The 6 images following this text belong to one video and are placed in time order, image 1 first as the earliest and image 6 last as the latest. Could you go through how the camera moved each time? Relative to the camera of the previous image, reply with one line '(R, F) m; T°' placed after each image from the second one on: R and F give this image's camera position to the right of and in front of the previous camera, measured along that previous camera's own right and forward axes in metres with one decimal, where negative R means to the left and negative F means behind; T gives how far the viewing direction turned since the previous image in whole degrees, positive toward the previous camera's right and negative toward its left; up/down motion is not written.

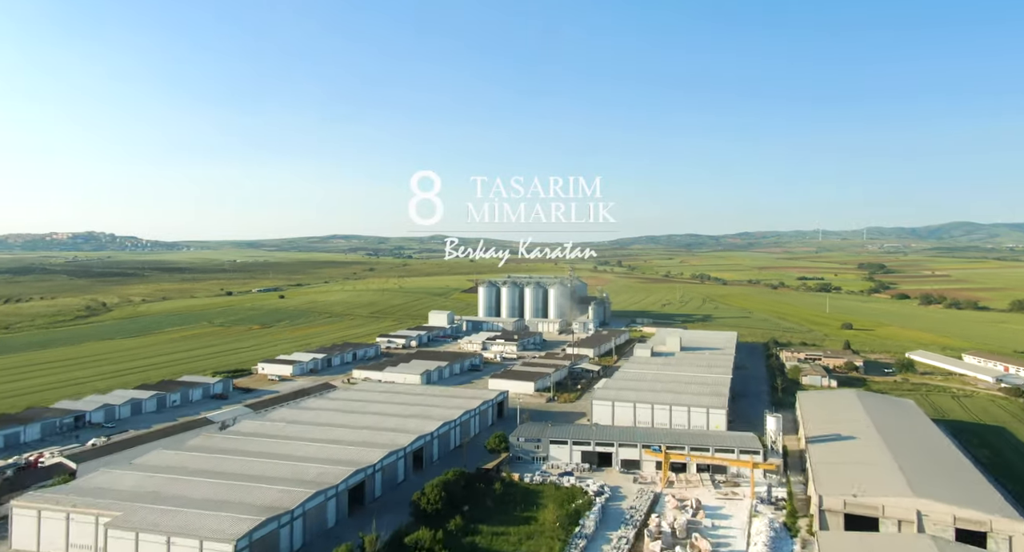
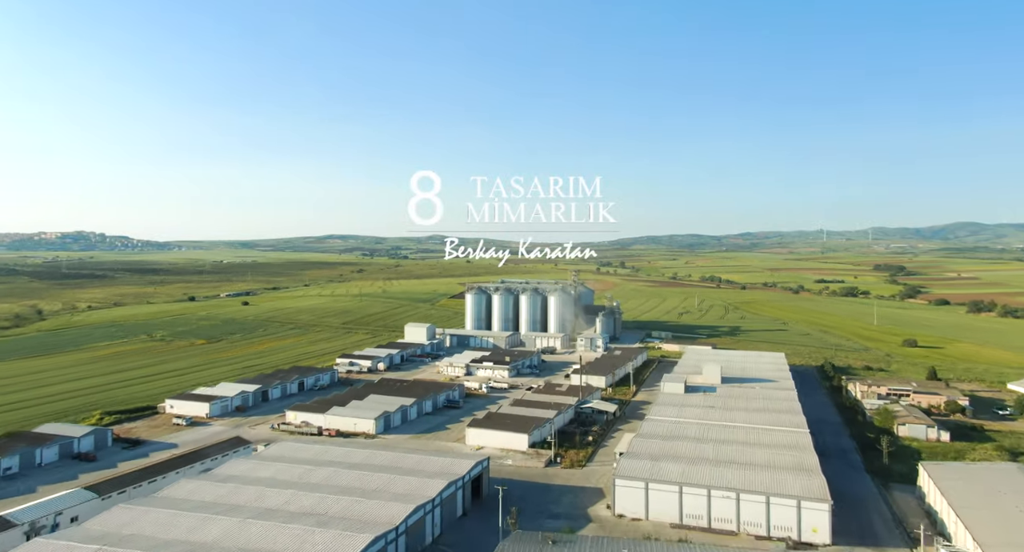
(+0.6, +12.6) m; 0°
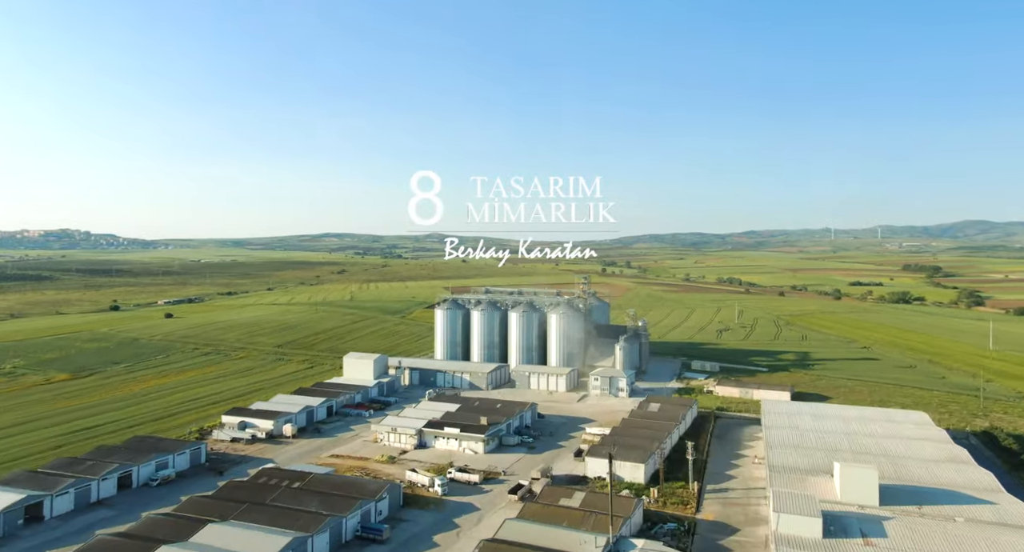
(+0.9, +19.3) m; 0°
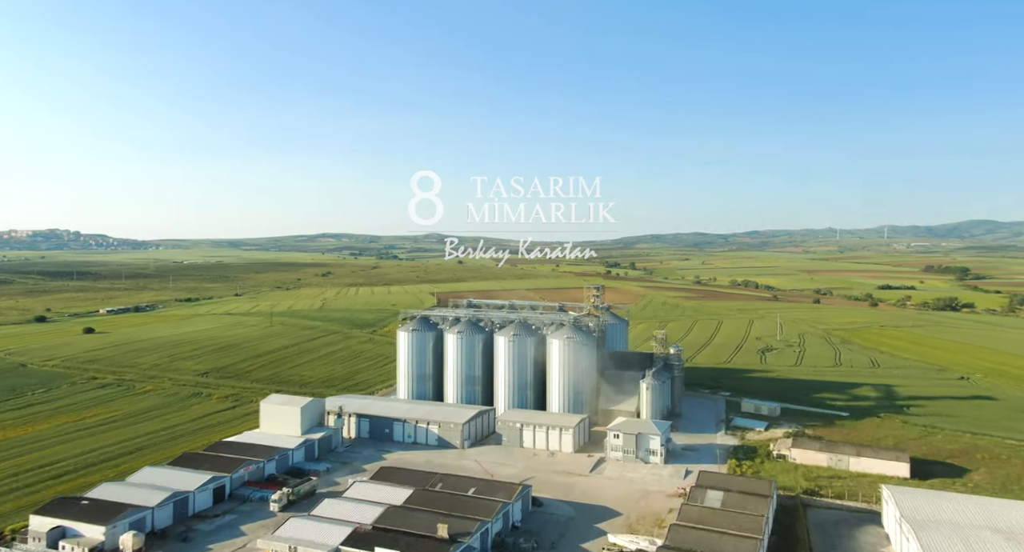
(+0.6, +13.1) m; 0°
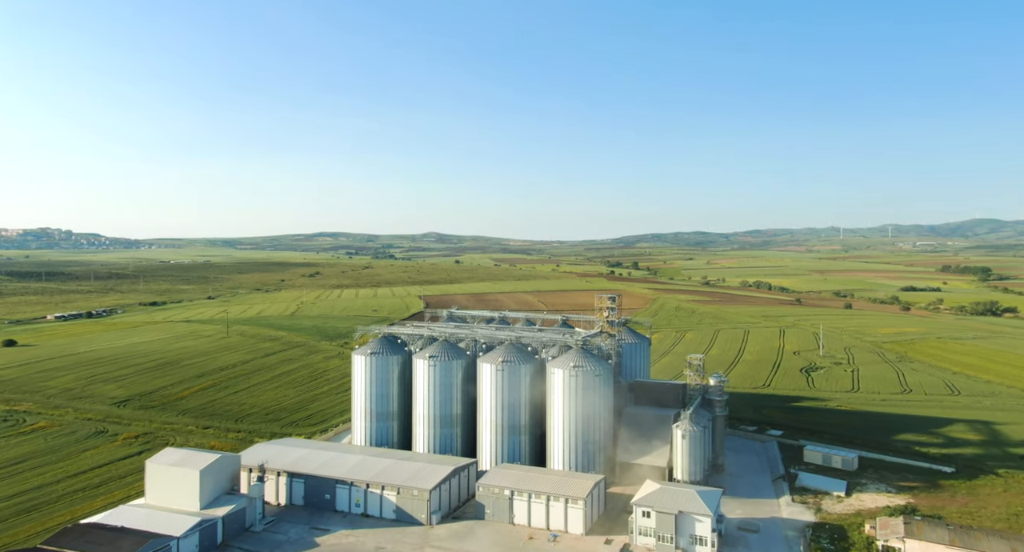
(+0.4, +9.2) m; 0°
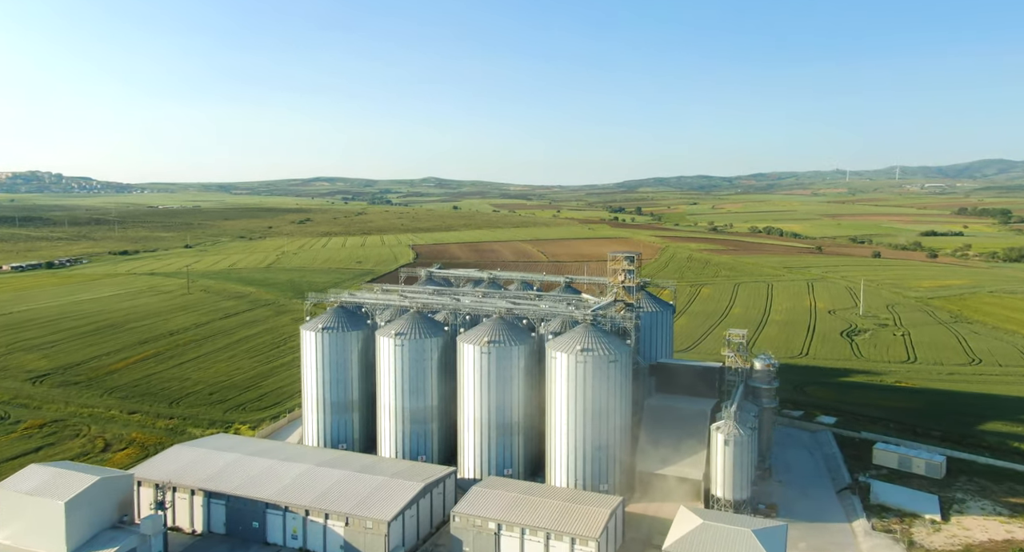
(+0.3, +6.6) m; 0°
